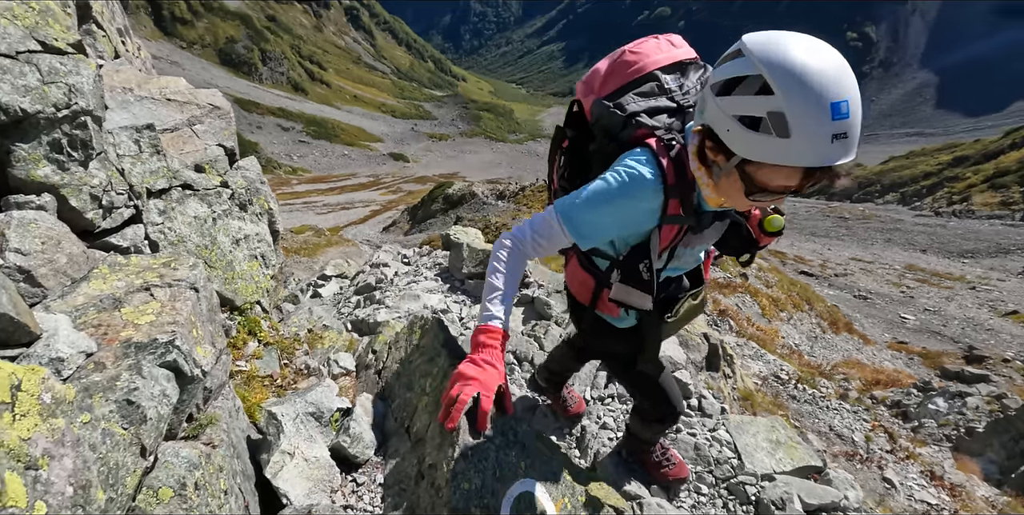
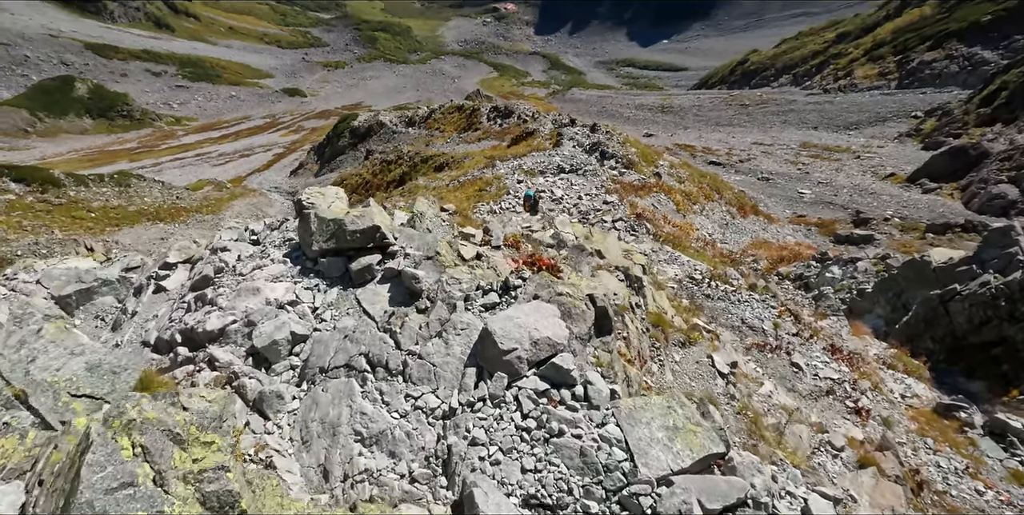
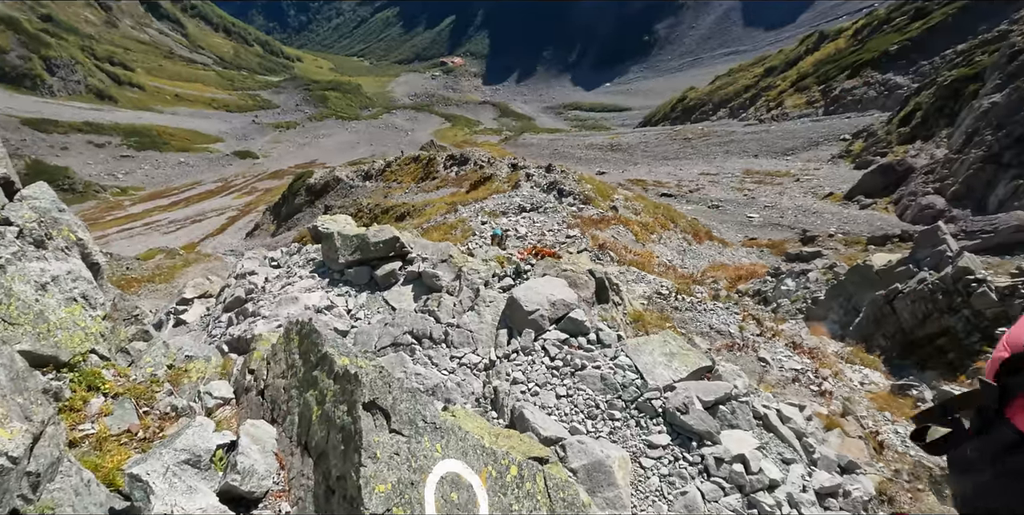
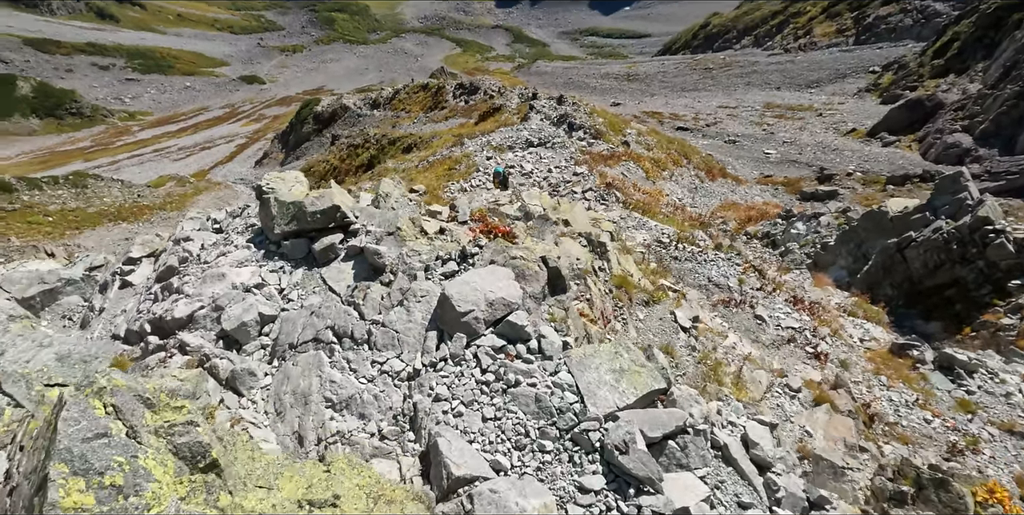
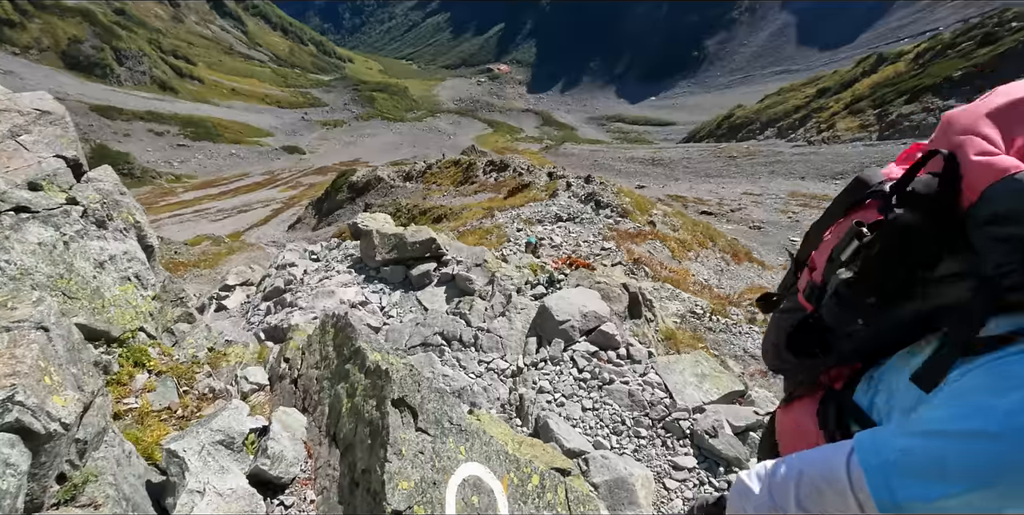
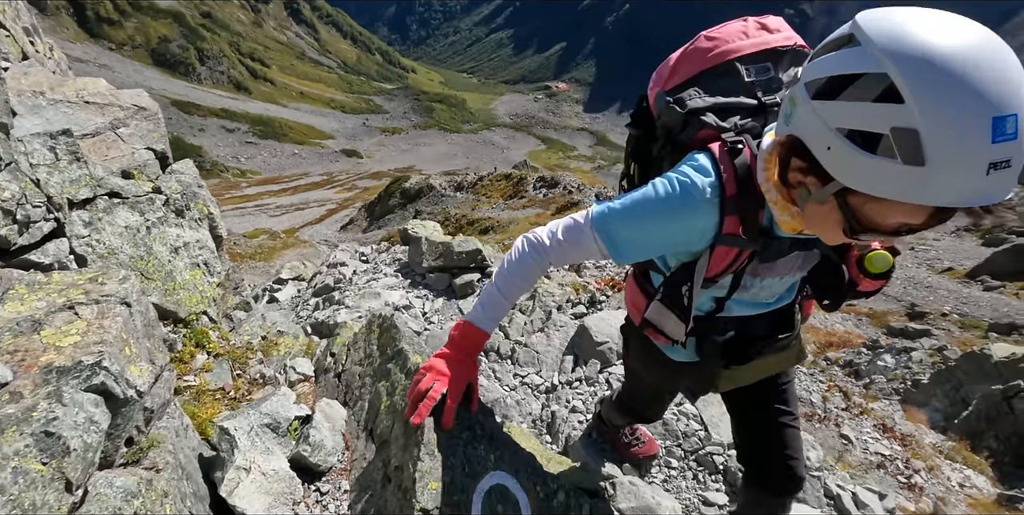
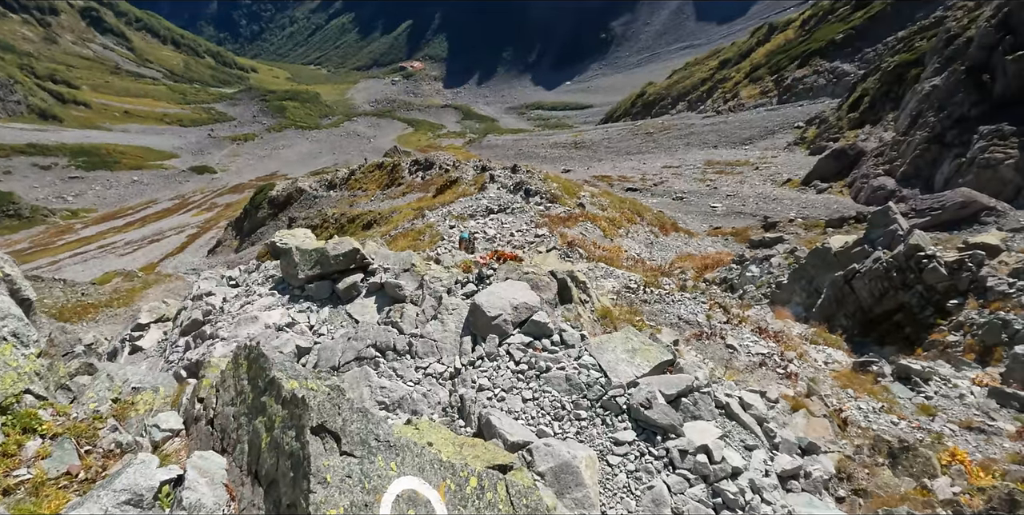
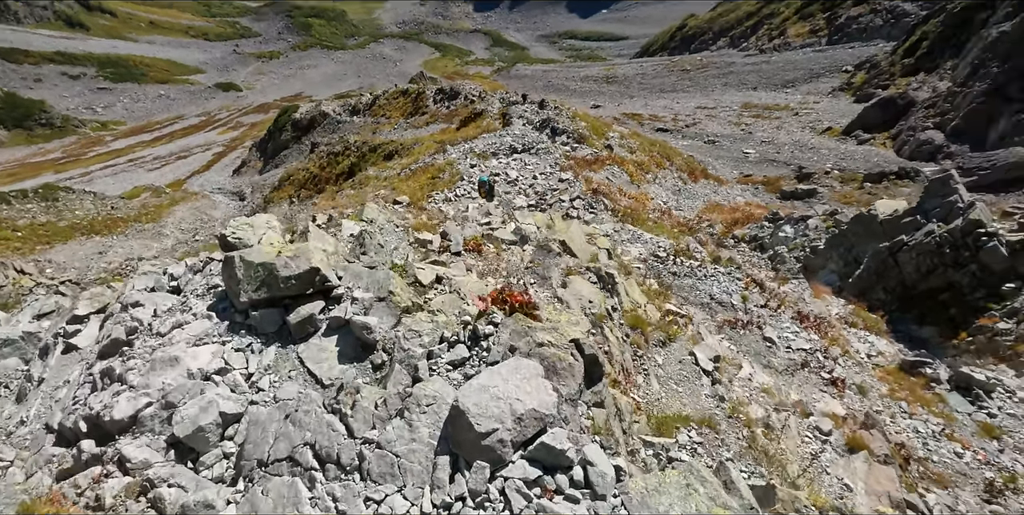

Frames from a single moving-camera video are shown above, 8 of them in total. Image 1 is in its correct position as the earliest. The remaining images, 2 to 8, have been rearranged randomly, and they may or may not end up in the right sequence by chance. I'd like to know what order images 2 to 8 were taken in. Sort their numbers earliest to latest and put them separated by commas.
6, 5, 3, 7, 4, 2, 8
